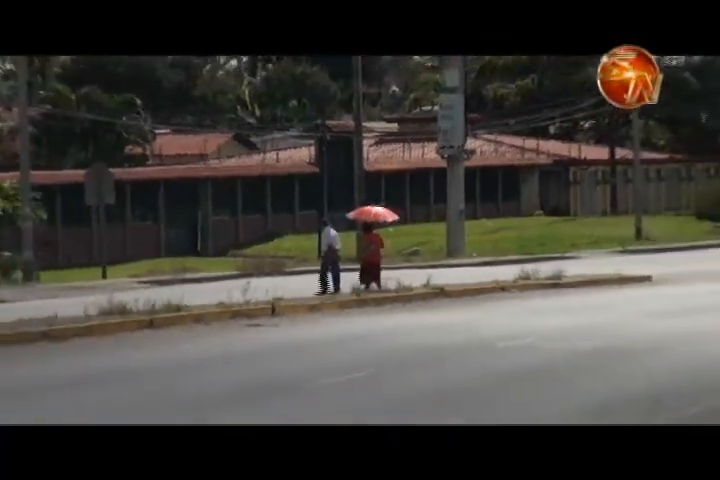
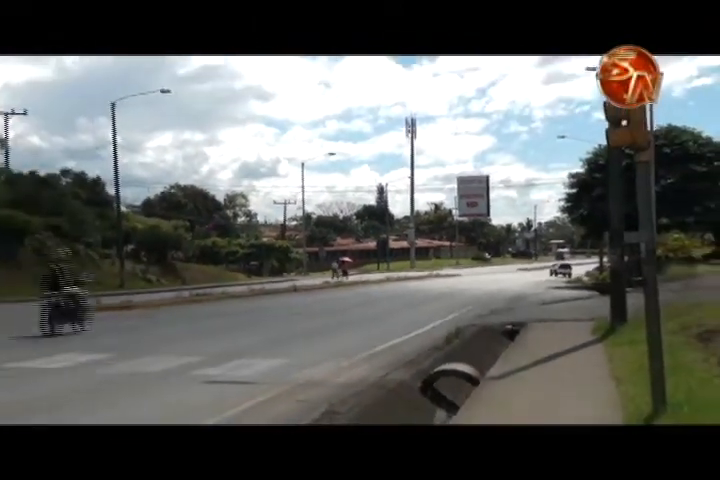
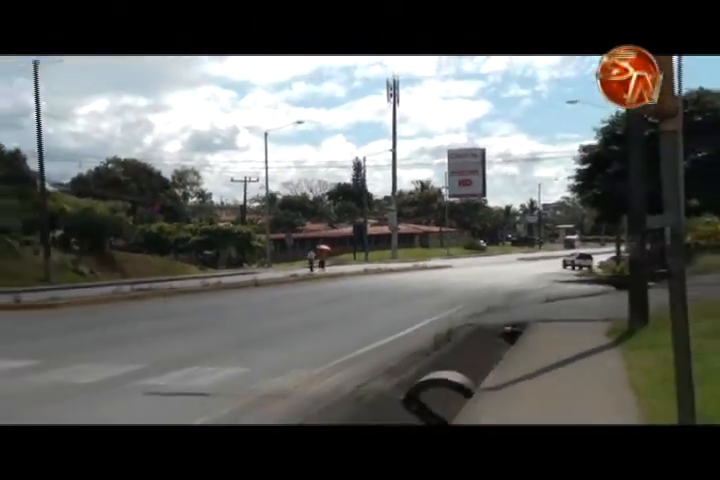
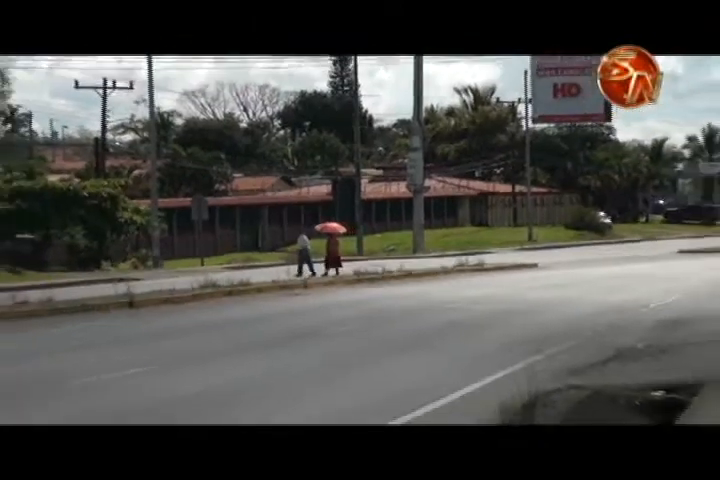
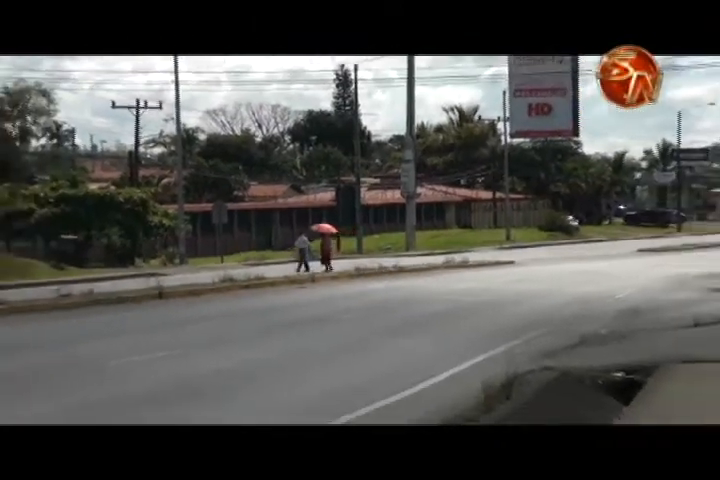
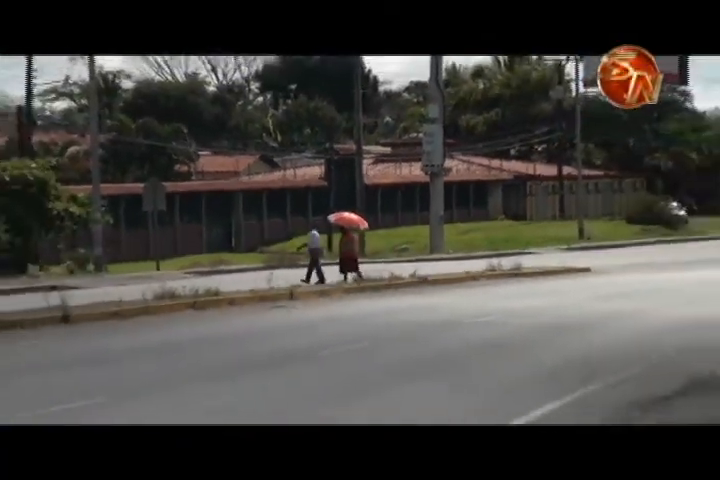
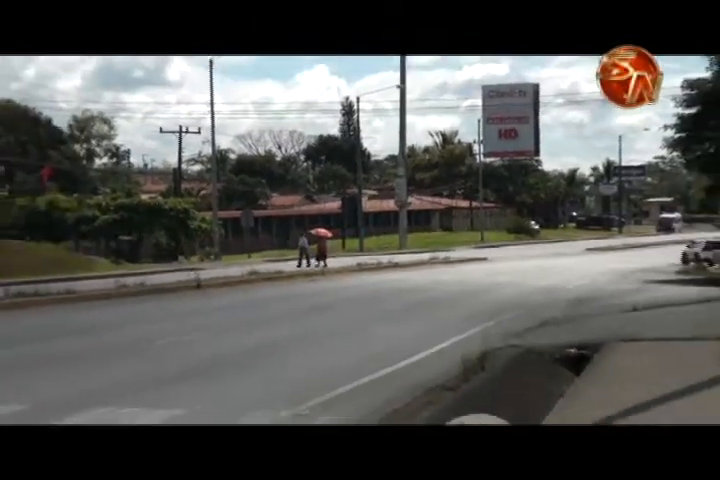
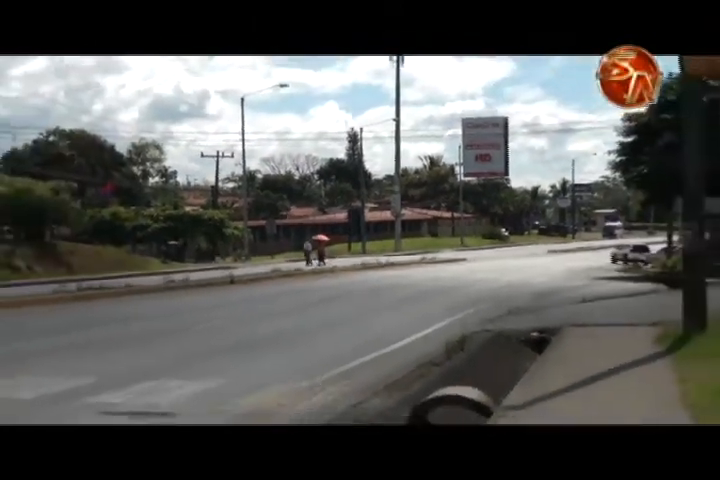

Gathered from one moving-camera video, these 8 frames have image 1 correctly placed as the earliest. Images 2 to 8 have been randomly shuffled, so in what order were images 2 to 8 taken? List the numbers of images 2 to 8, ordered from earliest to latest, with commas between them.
6, 4, 5, 7, 8, 3, 2
